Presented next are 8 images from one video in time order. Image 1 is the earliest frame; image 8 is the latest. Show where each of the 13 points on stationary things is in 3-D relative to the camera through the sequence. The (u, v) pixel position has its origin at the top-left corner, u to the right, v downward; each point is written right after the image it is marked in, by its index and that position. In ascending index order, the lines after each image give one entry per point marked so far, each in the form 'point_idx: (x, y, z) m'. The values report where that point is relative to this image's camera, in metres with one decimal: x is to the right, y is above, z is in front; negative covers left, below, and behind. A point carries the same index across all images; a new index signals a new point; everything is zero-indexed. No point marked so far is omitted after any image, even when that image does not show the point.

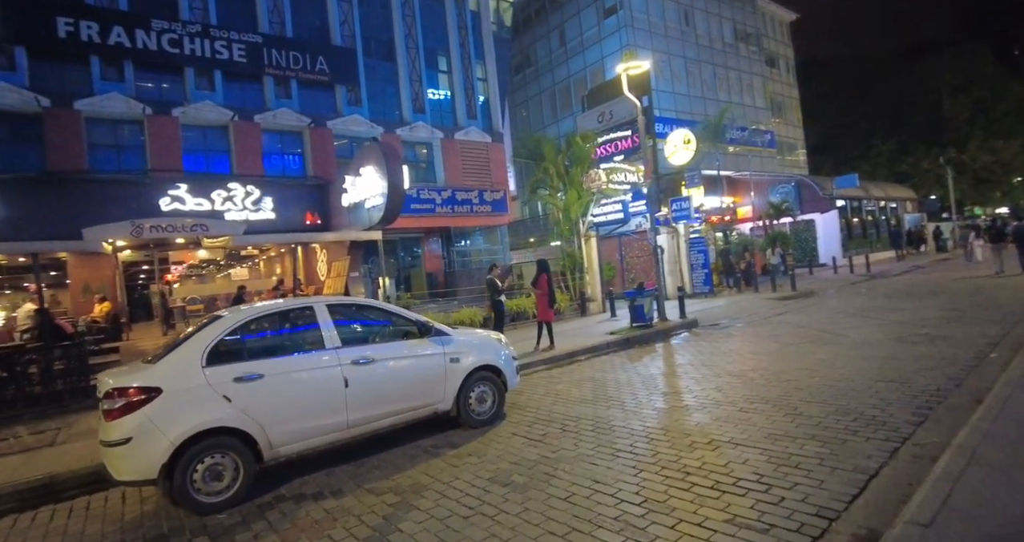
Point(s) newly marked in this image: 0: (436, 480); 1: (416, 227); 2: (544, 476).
0: (-0.7, -1.9, +4.8) m
1: (-3.3, +1.6, +18.1) m
2: (+0.3, -1.8, +4.6) m
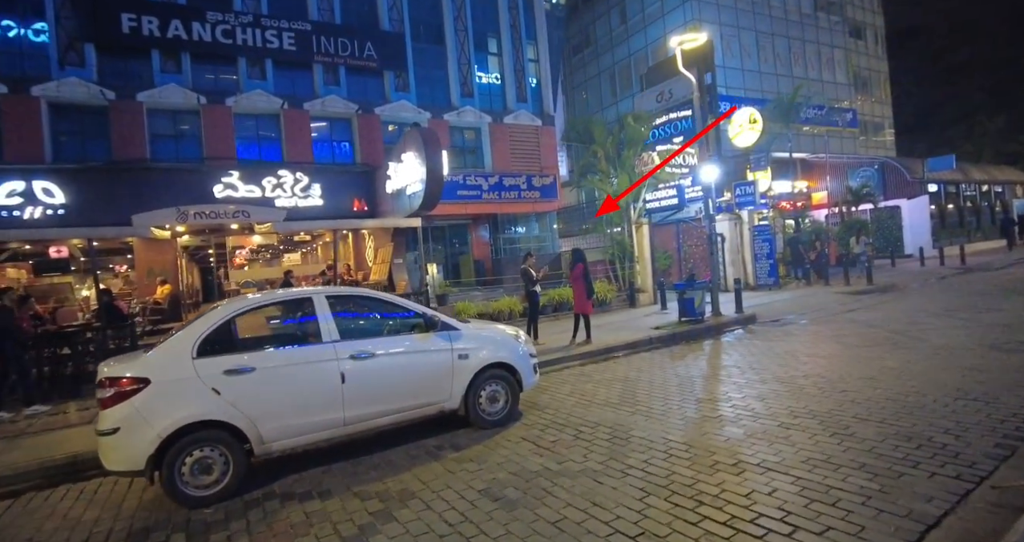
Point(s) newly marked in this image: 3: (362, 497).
0: (-0.7, -1.8, +4.4) m
1: (-1.6, +2.0, +17.9) m
2: (+0.2, -1.8, +4.1) m
3: (-1.2, -1.9, +4.4) m
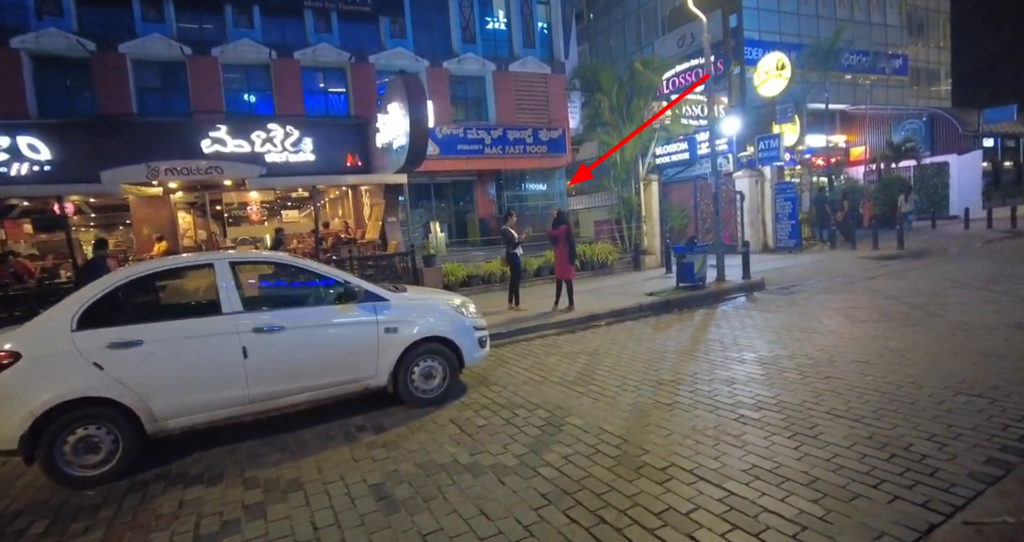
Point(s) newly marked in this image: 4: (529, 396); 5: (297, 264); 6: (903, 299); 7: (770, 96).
0: (-1.5, -1.6, +4.0) m
1: (-1.5, +3.4, +17.1) m
2: (-0.5, -1.5, +3.6) m
3: (-2.0, -1.6, +3.9) m
4: (+0.2, -1.3, +5.4) m
5: (-2.1, +0.1, +5.0) m
6: (+6.5, -0.5, +8.6) m
7: (+8.1, +5.5, +16.1) m
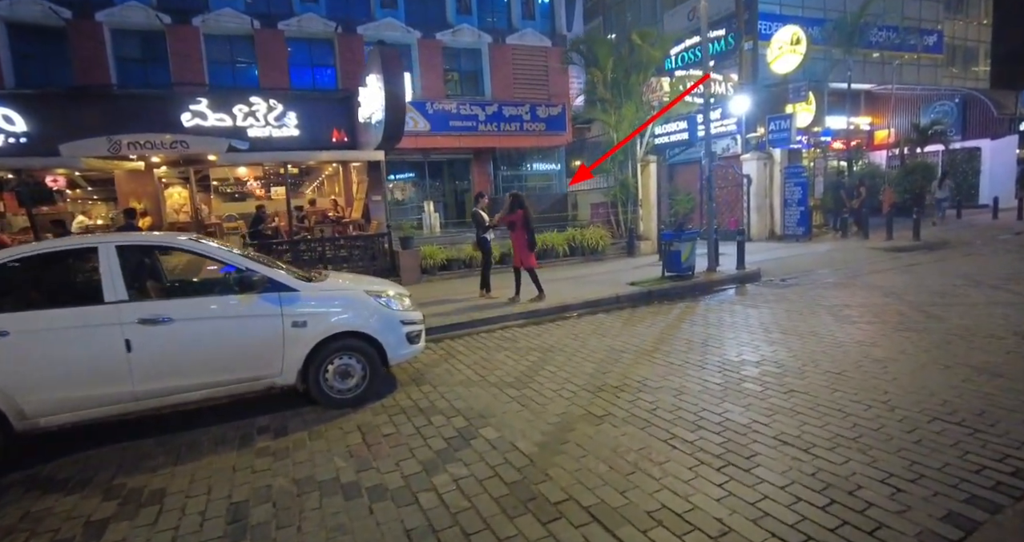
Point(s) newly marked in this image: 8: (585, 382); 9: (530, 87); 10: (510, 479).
0: (-2.2, -1.5, +3.5) m
1: (-1.7, +4.0, +16.4) m
2: (-1.3, -1.5, +3.1) m
3: (-2.7, -1.5, +3.5) m
4: (-0.5, -1.2, +4.8) m
5: (-2.8, +0.2, +4.5) m
6: (+6.0, -0.4, +7.9) m
7: (+7.9, +5.8, +15.0) m
8: (+0.7, -1.1, +5.0) m
9: (+0.6, +6.3, +17.5) m
10: (0.0, -1.3, +3.3) m
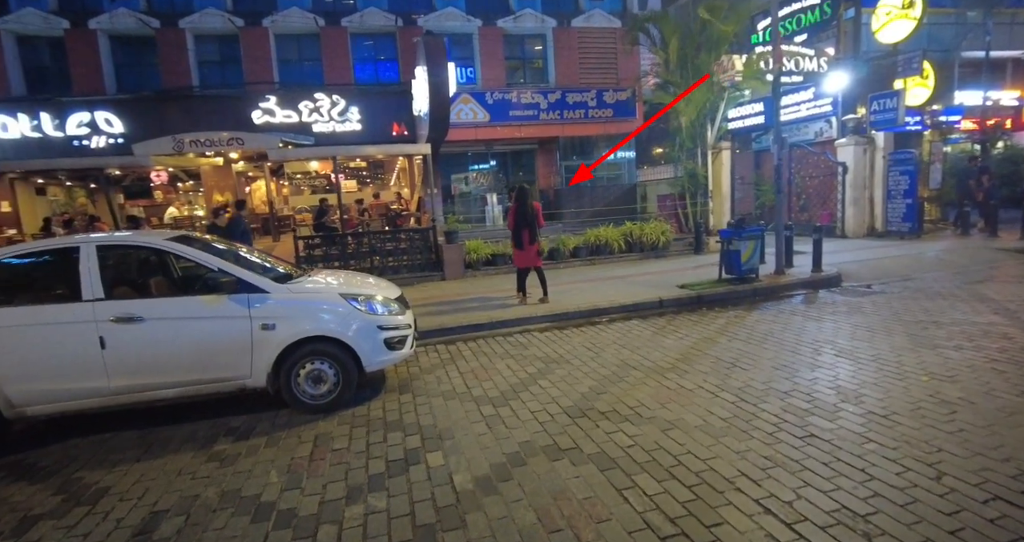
0: (-2.6, -1.5, +3.5) m
1: (+0.3, +4.2, +16.0) m
2: (-1.8, -1.5, +2.9) m
3: (-3.1, -1.5, +3.6) m
4: (-0.7, -1.2, +4.5) m
5: (-3.0, +0.2, +4.5) m
6: (+6.2, -0.5, +6.3) m
7: (+9.5, +5.7, +12.9) m
8: (+0.5, -1.1, +4.4) m
9: (+2.8, +6.4, +16.6) m
10: (-0.5, -1.4, +2.9) m
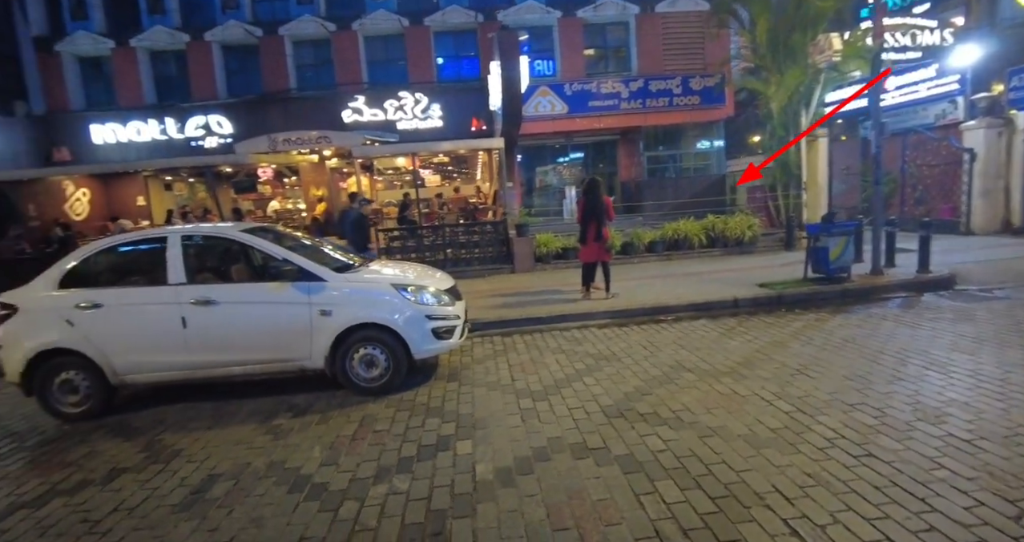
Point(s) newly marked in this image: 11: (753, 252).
0: (-2.4, -1.4, +3.9) m
1: (+2.7, +4.3, +15.6) m
2: (-1.7, -1.5, +3.2) m
3: (-2.9, -1.4, +4.1) m
4: (-0.4, -1.2, +4.6) m
5: (-2.6, +0.3, +5.0) m
6: (+6.8, -0.6, +5.2) m
7: (+11.3, +5.7, +11.0) m
8: (+0.8, -1.1, +4.3) m
9: (+5.3, +6.5, +15.8) m
10: (-0.4, -1.4, +3.0) m
11: (+5.4, +0.4, +11.6) m
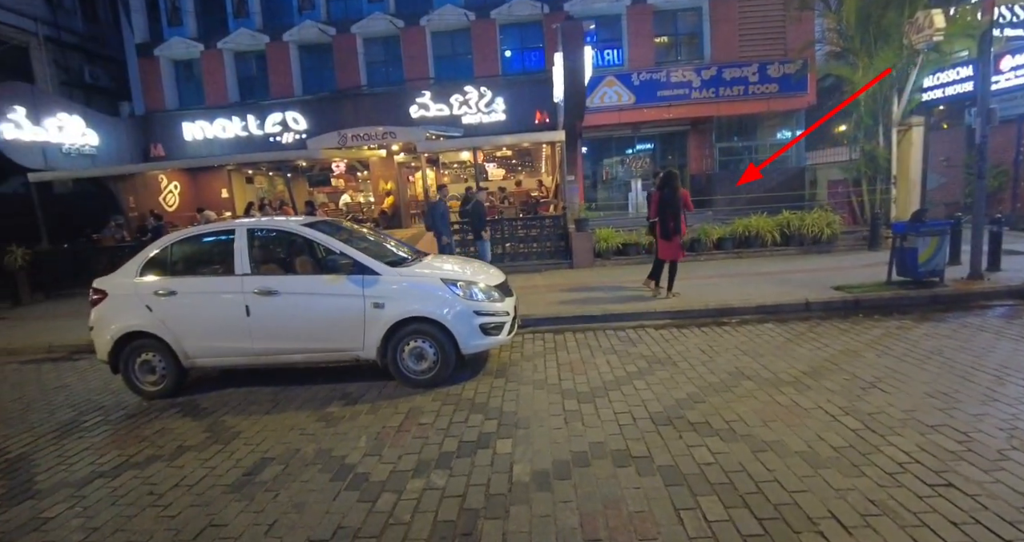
0: (-2.1, -1.3, +4.2) m
1: (+4.5, +4.4, +15.1) m
2: (-1.5, -1.4, +3.4) m
3: (-2.6, -1.3, +4.4) m
4: (0.0, -1.1, +4.5) m
5: (-2.1, +0.4, +5.2) m
6: (+7.2, -0.7, +4.2) m
7: (+12.5, +5.5, +9.4) m
8: (+1.2, -1.1, +4.1) m
9: (+7.2, +6.6, +14.9) m
10: (-0.2, -1.3, +3.0) m
11: (+6.7, +0.4, +10.8) m
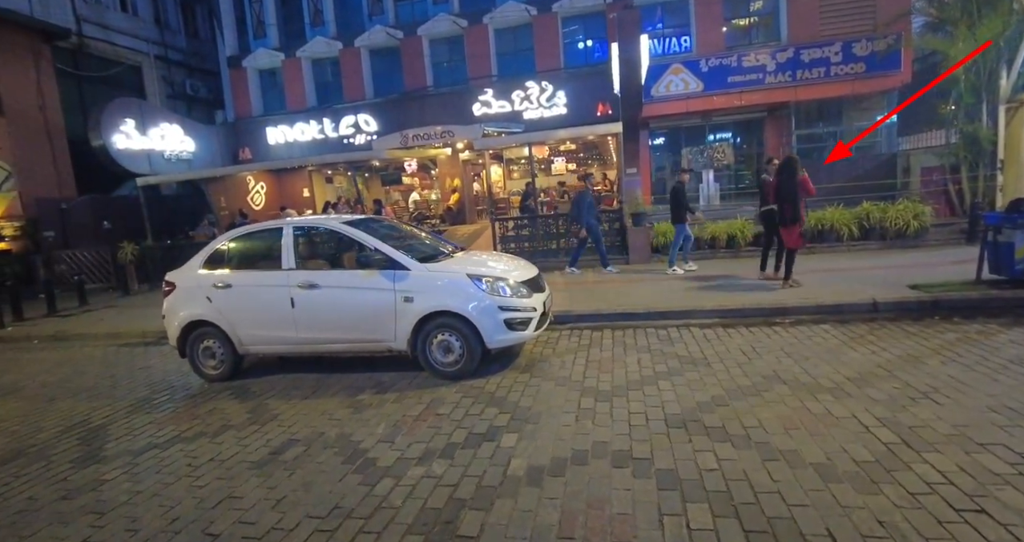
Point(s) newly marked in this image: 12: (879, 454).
0: (-2.0, -1.3, +4.5) m
1: (+6.3, +4.5, +14.2) m
2: (-1.5, -1.4, +3.6) m
3: (-2.4, -1.3, +4.8) m
4: (+0.2, -1.1, +4.6) m
5: (-1.8, +0.5, +5.5) m
6: (+7.3, -0.7, +3.2) m
7: (+13.3, +5.5, +7.4) m
8: (+1.3, -1.1, +4.0) m
9: (+8.9, +6.7, +13.6) m
10: (-0.3, -1.3, +3.0) m
11: (+7.7, +0.5, +9.7) m
12: (+2.2, -1.1, +3.1) m
